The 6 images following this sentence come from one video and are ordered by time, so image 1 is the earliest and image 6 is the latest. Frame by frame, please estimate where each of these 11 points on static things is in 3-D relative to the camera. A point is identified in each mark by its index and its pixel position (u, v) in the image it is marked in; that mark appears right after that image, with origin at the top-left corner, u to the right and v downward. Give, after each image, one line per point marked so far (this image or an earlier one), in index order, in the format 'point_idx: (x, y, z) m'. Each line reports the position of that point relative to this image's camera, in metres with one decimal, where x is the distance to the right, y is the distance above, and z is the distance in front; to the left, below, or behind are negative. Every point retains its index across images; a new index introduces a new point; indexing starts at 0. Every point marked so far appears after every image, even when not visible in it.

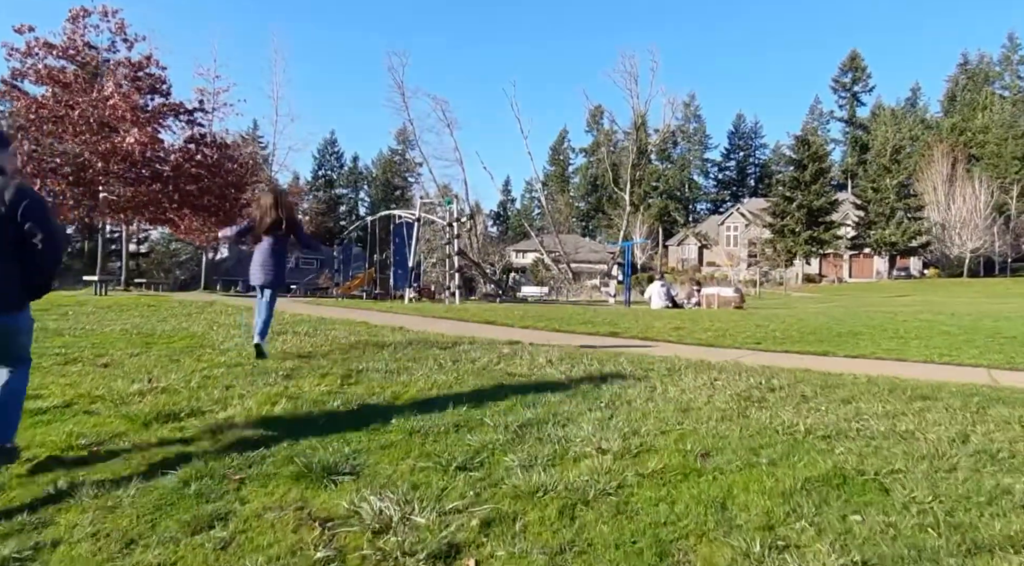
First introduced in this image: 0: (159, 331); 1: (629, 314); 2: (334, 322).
0: (-4.4, -0.6, +8.2) m
1: (+2.1, -0.6, +12.2) m
2: (-2.4, -0.6, +9.1) m
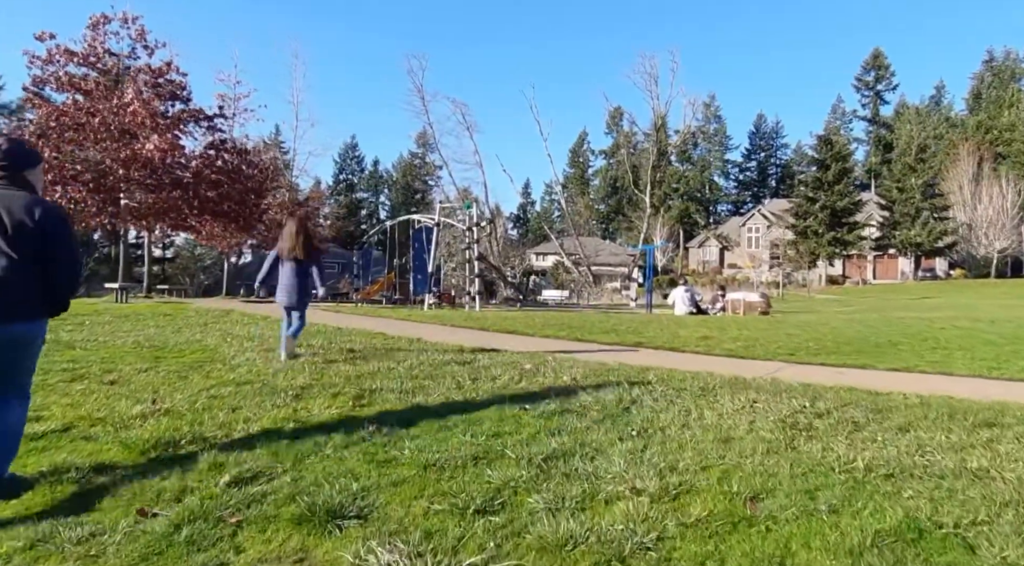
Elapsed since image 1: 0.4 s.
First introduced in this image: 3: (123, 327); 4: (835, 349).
0: (-4.1, -0.7, +8.1) m
1: (+2.5, -0.7, +11.8) m
2: (-2.2, -0.7, +8.8) m
3: (-6.1, -0.7, +10.4) m
4: (+4.0, -0.8, +8.2) m
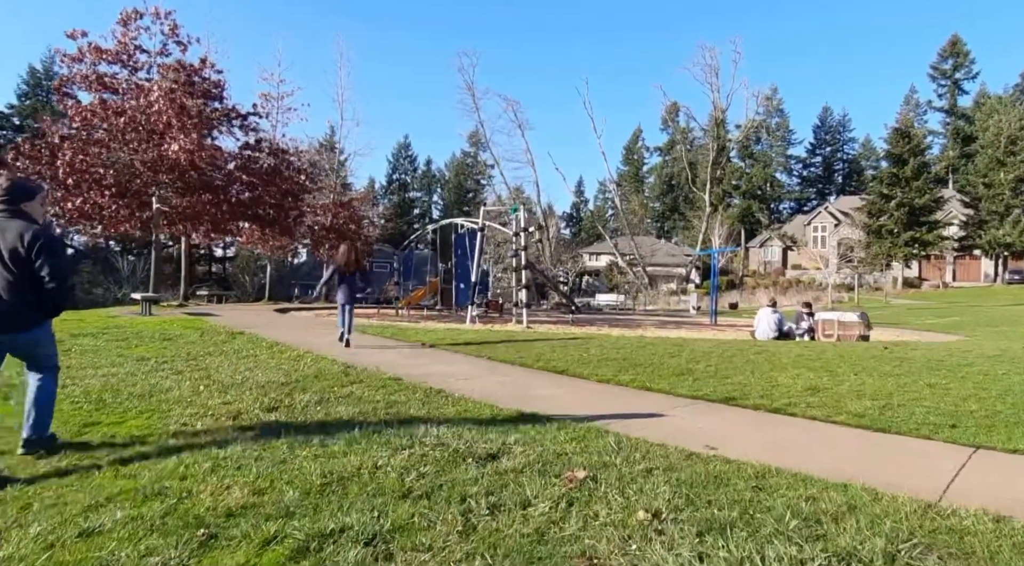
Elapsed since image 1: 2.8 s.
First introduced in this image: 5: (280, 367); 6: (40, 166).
0: (-3.7, -1.1, +6.4) m
1: (+3.2, -1.0, +9.6) m
2: (-1.7, -1.0, +7.0) m
3: (-5.5, -1.0, +8.9) m
4: (+4.4, -1.2, +5.9) m
5: (-2.7, -1.0, +7.8) m
6: (-12.8, +3.2, +18.1) m
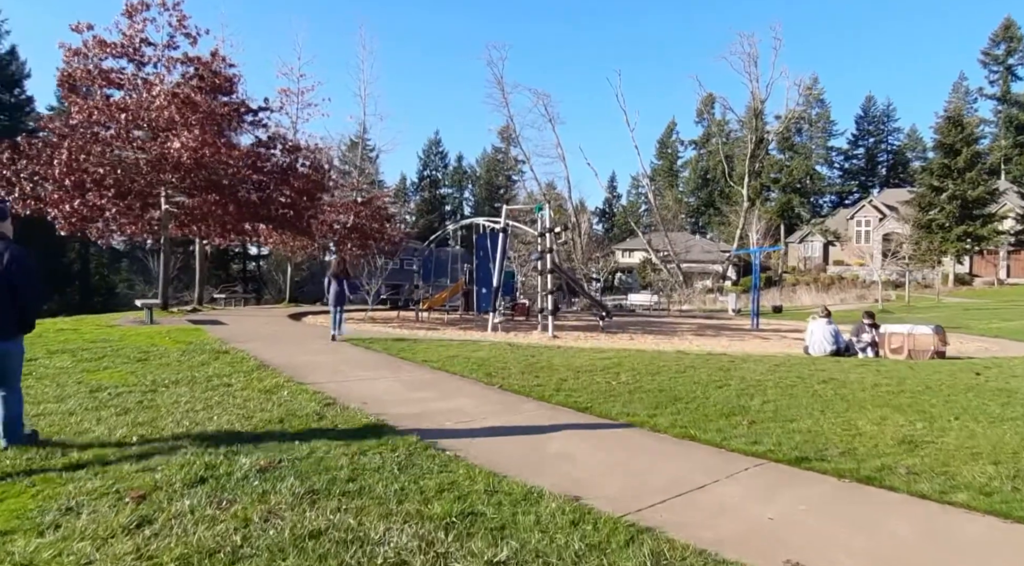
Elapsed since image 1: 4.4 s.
0: (-3.6, -1.3, +5.2) m
1: (+3.4, -1.2, +8.1) m
2: (-1.6, -1.2, +5.7) m
3: (-5.3, -1.2, +7.8) m
4: (+4.4, -1.4, +4.2) m
5: (-2.6, -1.2, +6.6) m
6: (-12.2, +3.0, +17.3) m
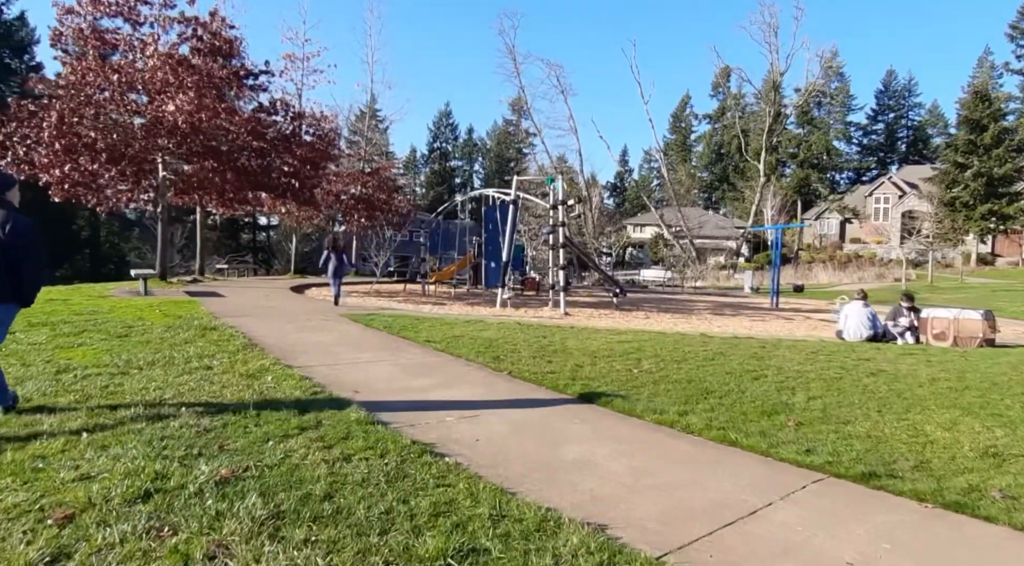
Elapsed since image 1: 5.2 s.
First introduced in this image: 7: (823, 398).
0: (-3.6, -1.1, +4.4) m
1: (+3.5, -1.0, +7.2) m
2: (-1.5, -1.0, +4.9) m
3: (-5.2, -0.9, +7.1) m
4: (+4.5, -1.3, +3.4) m
5: (-2.5, -1.0, +5.8) m
6: (-11.9, +3.8, +16.5) m
7: (+2.9, -1.1, +6.2) m
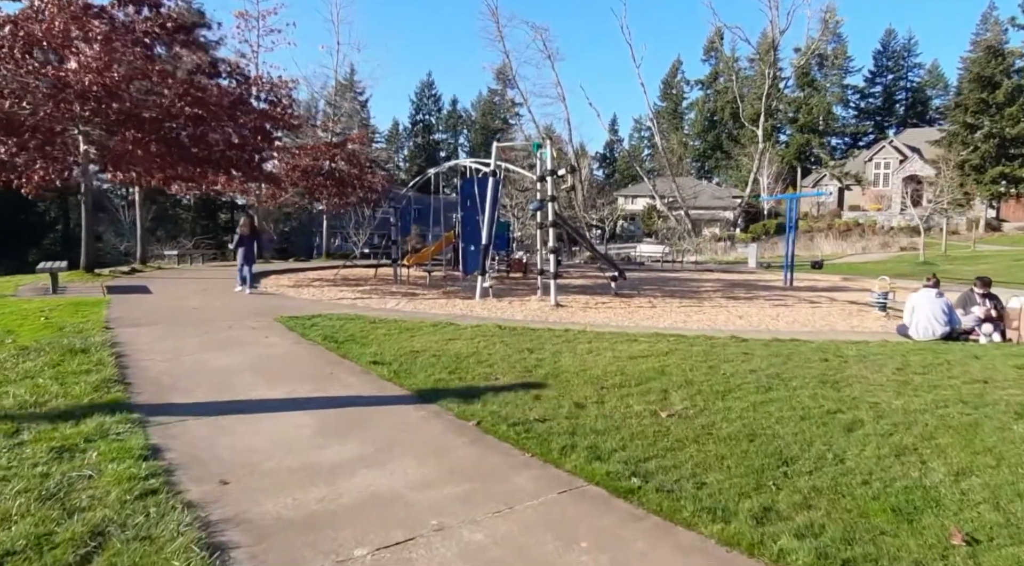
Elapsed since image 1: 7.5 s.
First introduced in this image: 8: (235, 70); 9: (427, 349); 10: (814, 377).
0: (-3.7, -1.3, +2.0) m
1: (+3.3, -0.9, +4.9) m
2: (-1.7, -1.2, +2.5) m
3: (-5.4, -1.0, +4.6) m
4: (+4.3, -1.4, +1.1) m
5: (-2.7, -1.1, +3.4) m
6: (-12.4, +3.9, +13.7) m
7: (+2.7, -1.1, +3.9) m
8: (-7.6, +5.8, +18.2) m
9: (-0.9, -0.7, +7.7) m
10: (+2.7, -0.8, +6.1) m
